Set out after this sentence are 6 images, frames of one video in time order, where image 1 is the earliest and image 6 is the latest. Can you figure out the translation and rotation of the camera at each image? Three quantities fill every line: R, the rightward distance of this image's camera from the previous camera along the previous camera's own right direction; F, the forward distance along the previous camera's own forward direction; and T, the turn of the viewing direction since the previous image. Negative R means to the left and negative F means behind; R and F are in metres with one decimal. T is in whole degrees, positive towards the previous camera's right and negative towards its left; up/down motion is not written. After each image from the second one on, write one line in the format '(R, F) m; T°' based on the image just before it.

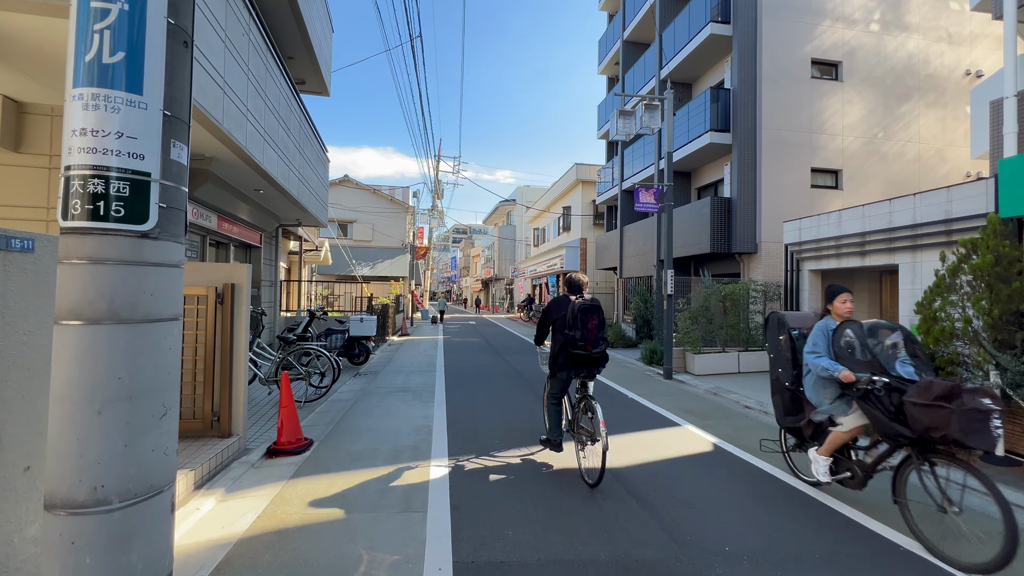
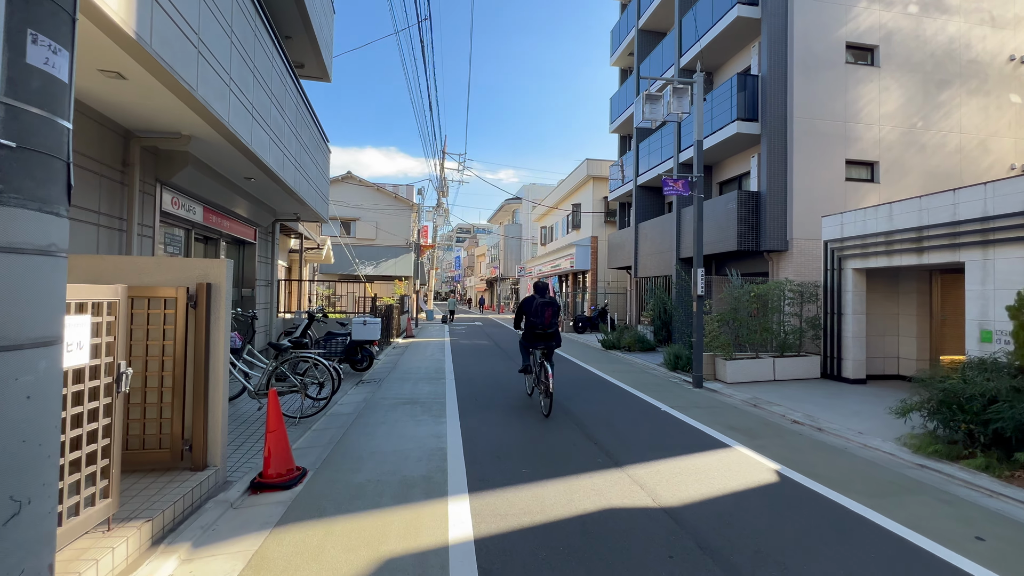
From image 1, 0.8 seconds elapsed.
(-0.3, +0.9) m; 0°
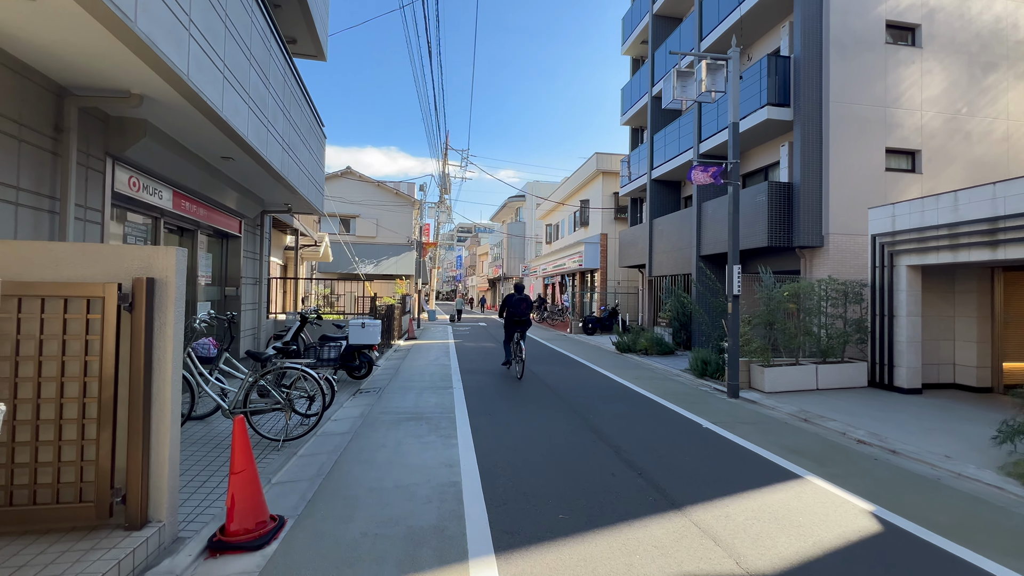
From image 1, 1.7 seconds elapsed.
(-0.3, +1.1) m; 0°
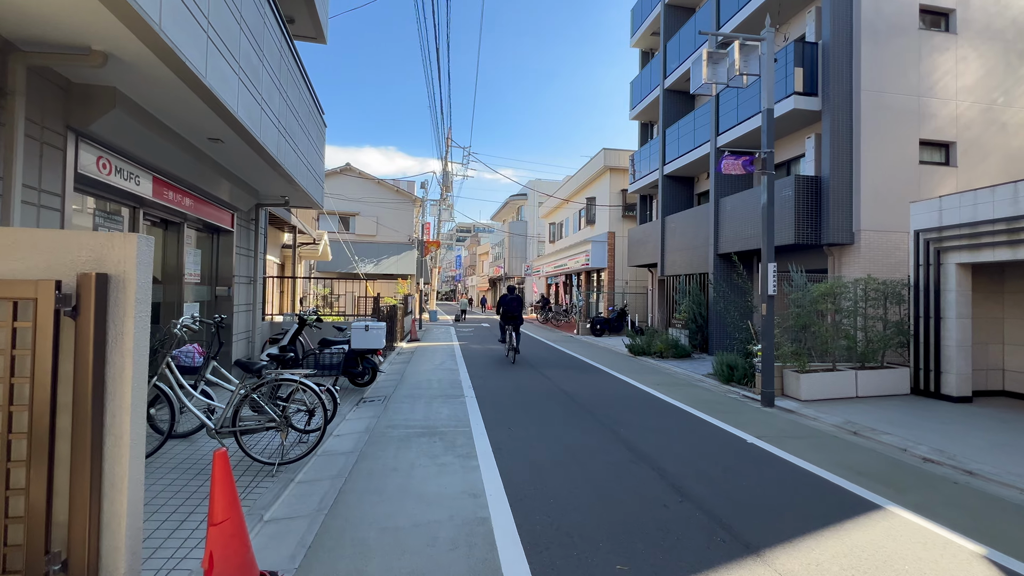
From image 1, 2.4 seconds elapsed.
(-0.4, +0.8) m; 0°
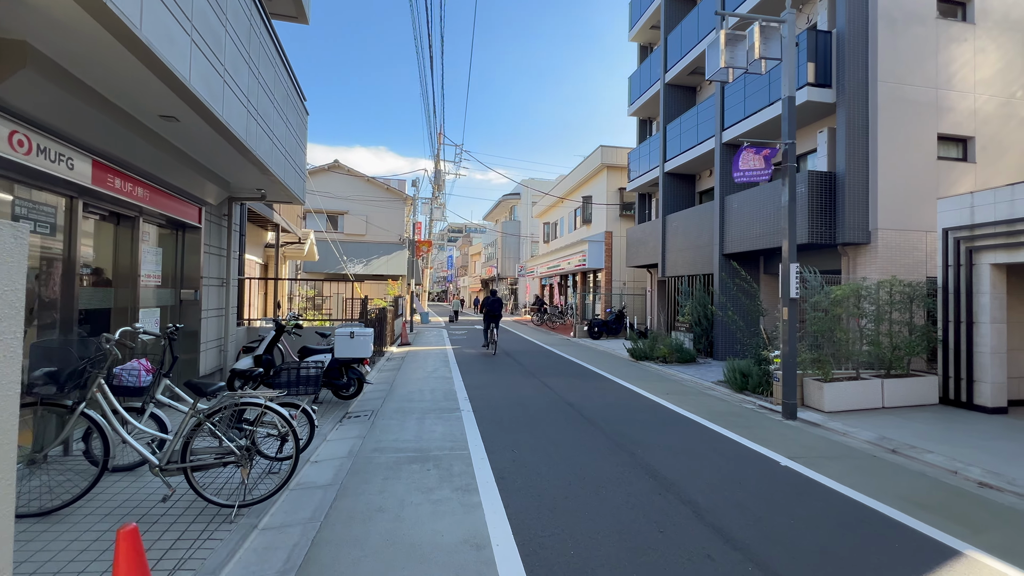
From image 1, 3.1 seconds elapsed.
(-0.2, +0.8) m; +1°
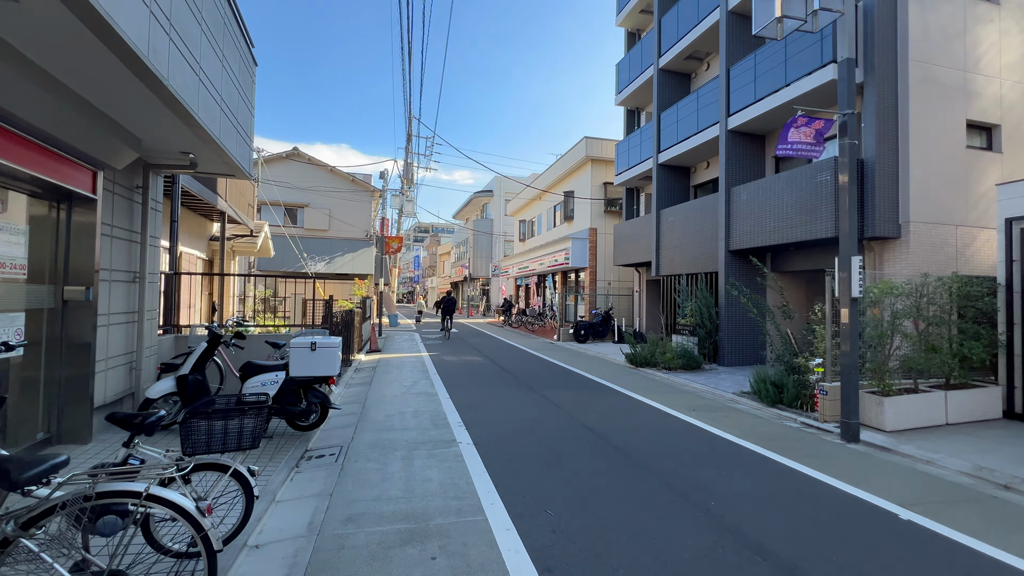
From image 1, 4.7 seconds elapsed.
(-0.6, +1.7) m; +4°
